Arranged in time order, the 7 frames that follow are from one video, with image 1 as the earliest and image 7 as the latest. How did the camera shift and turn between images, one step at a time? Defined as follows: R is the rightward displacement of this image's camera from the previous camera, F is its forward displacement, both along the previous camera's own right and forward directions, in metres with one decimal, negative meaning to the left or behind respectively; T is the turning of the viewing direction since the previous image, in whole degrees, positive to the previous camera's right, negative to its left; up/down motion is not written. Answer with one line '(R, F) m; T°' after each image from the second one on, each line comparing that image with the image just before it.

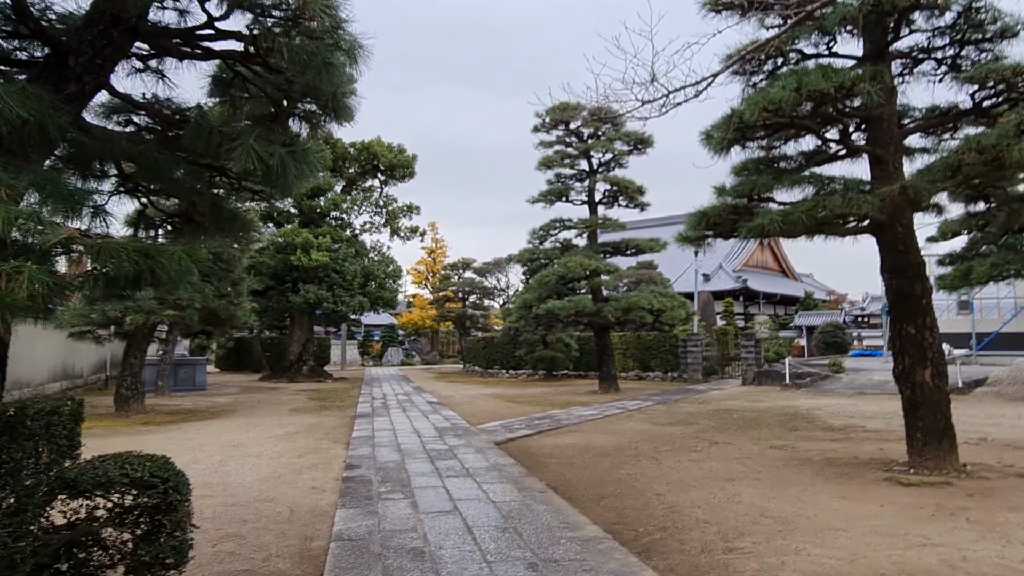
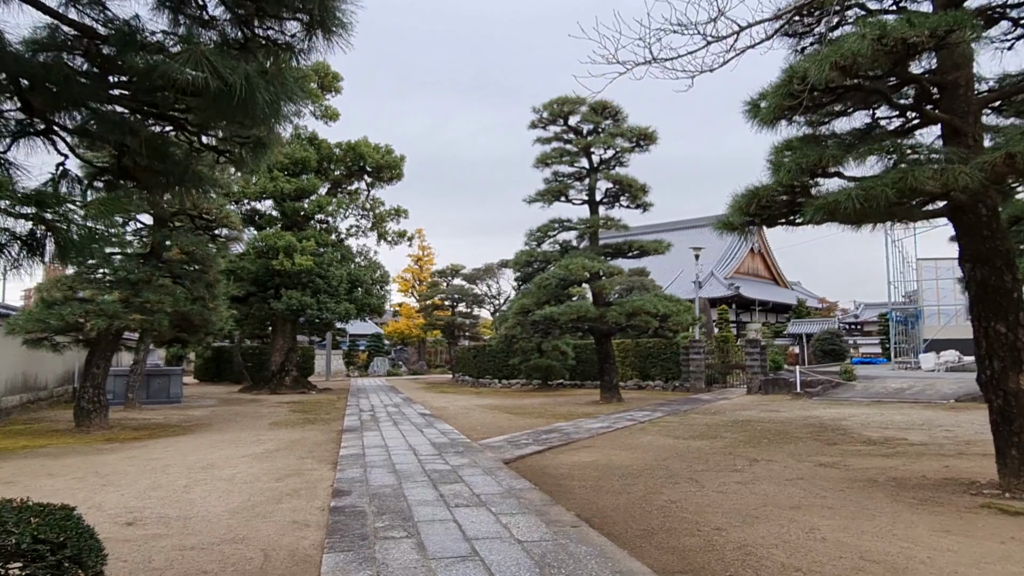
(-0.2, +0.7) m; +1°
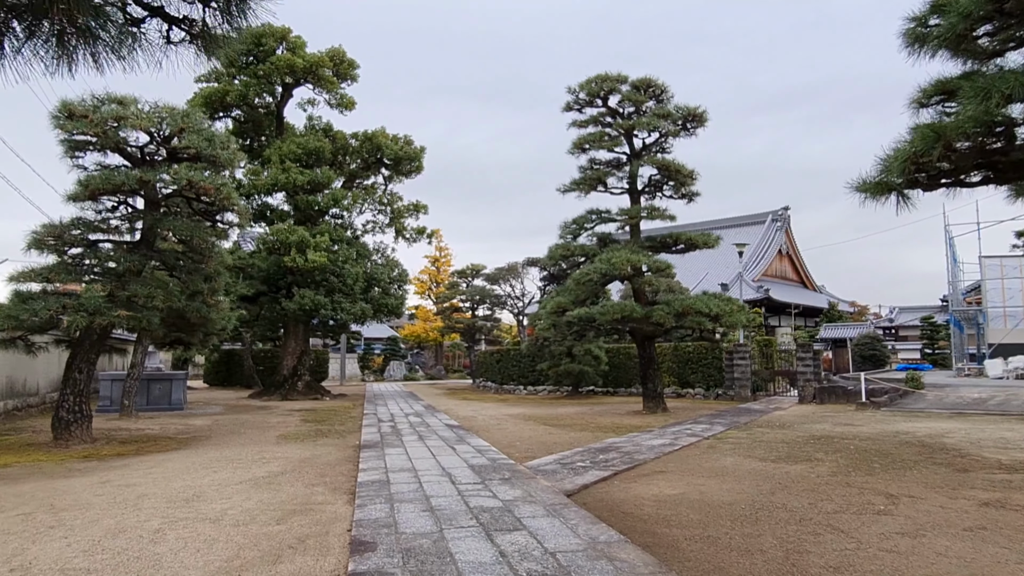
(-0.3, +1.1) m; -1°
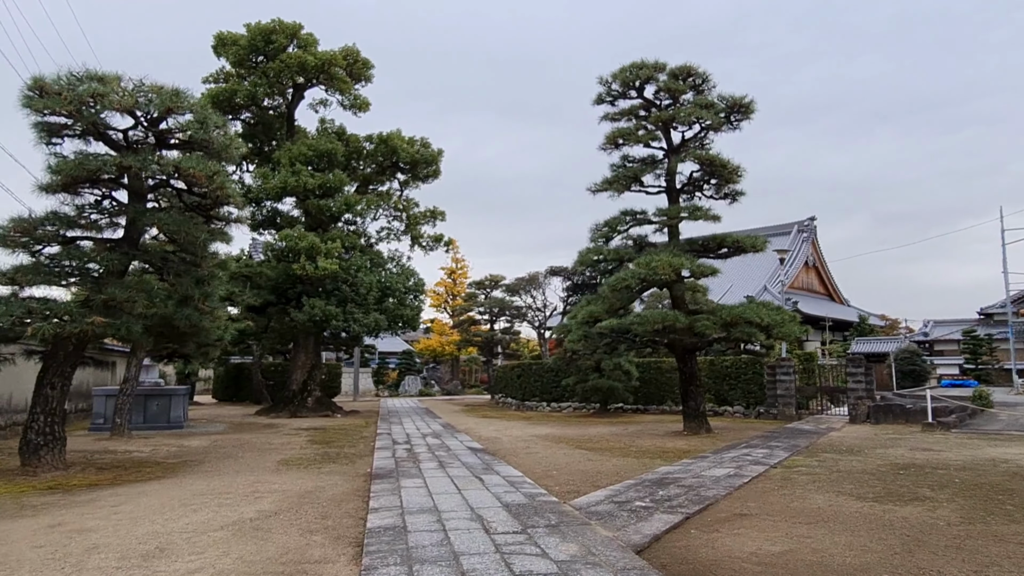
(-0.2, +0.9) m; -1°
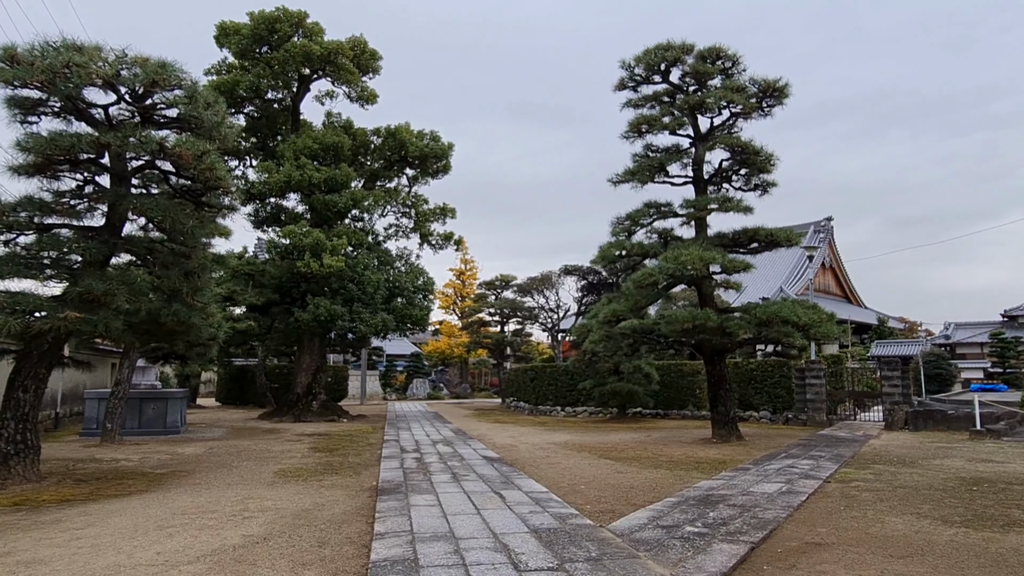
(-0.1, +0.6) m; -1°
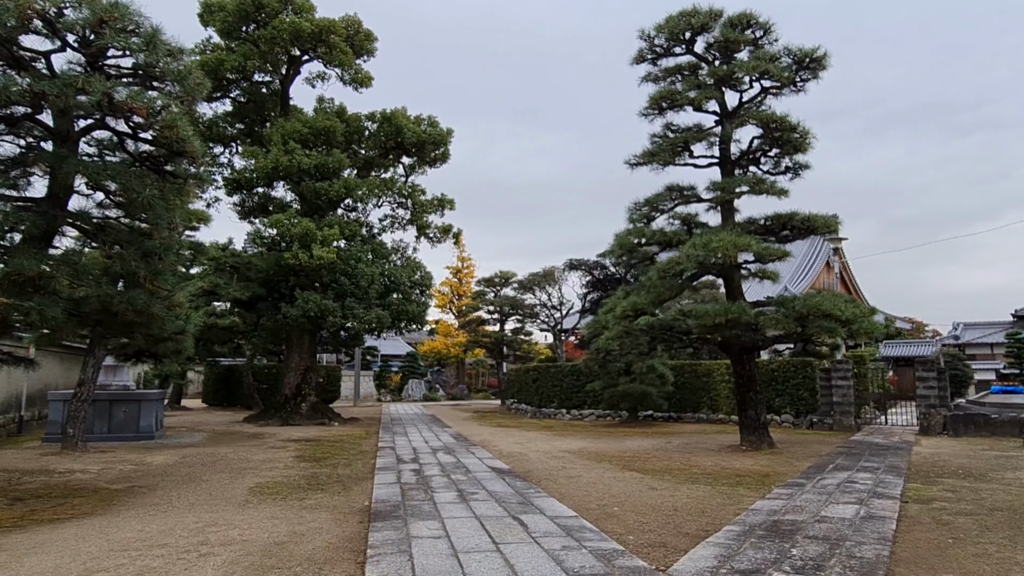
(-0.2, +0.9) m; 0°
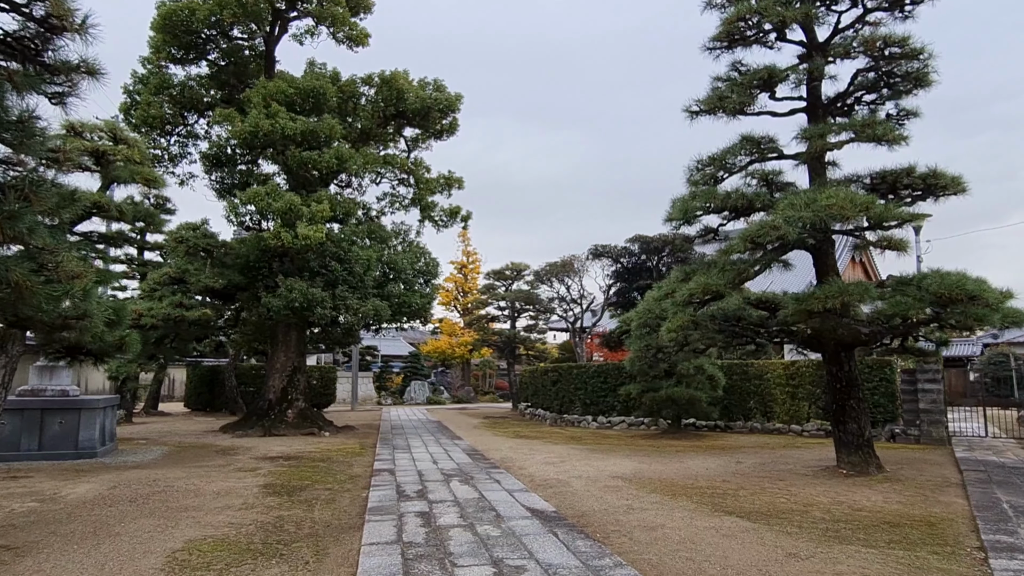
(-0.3, +1.8) m; 0°
